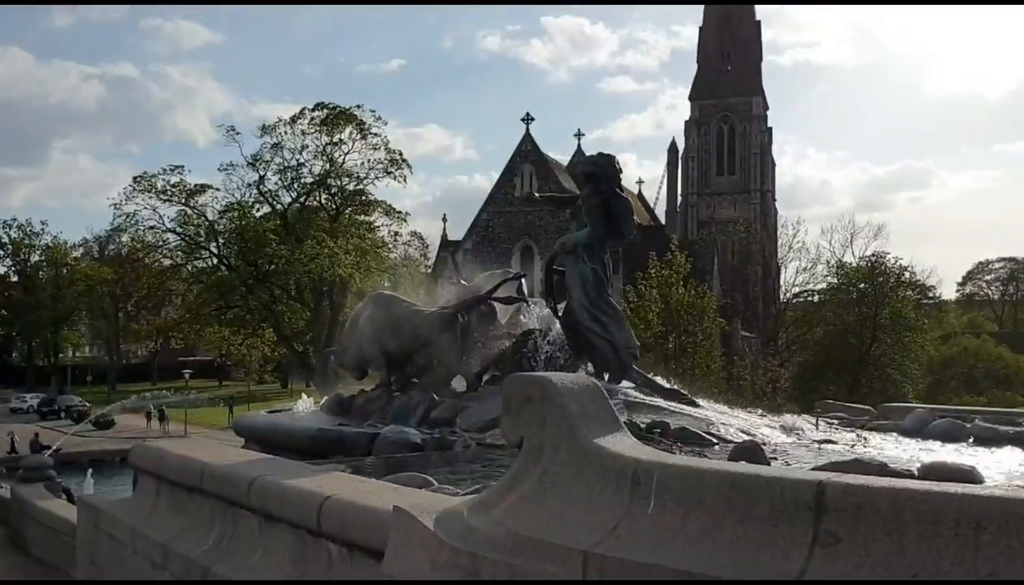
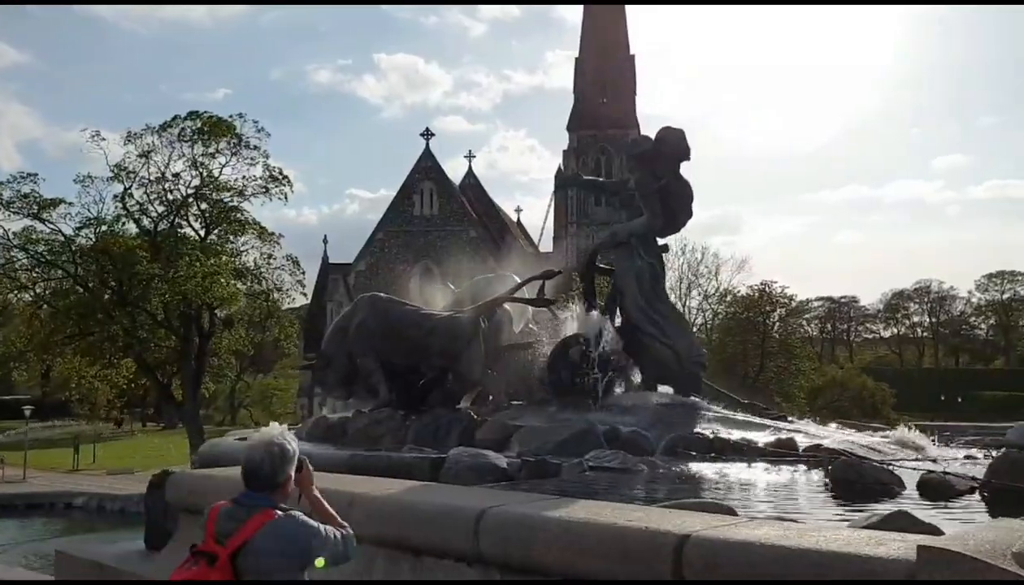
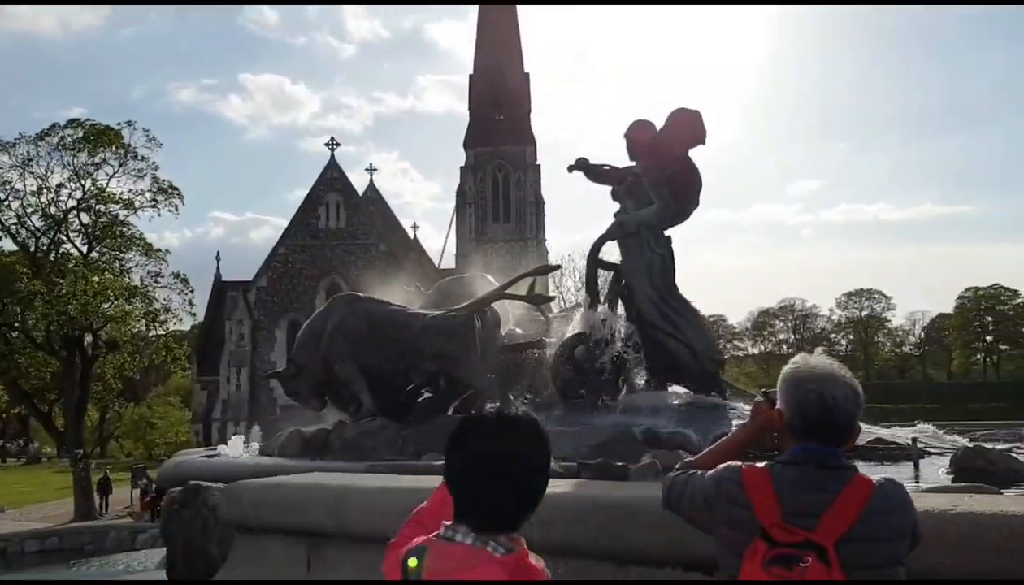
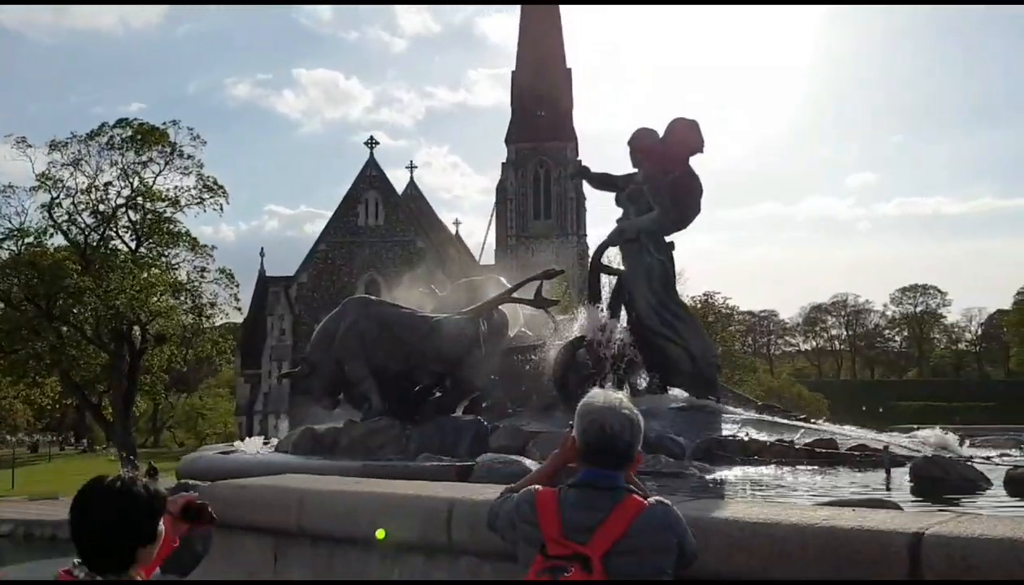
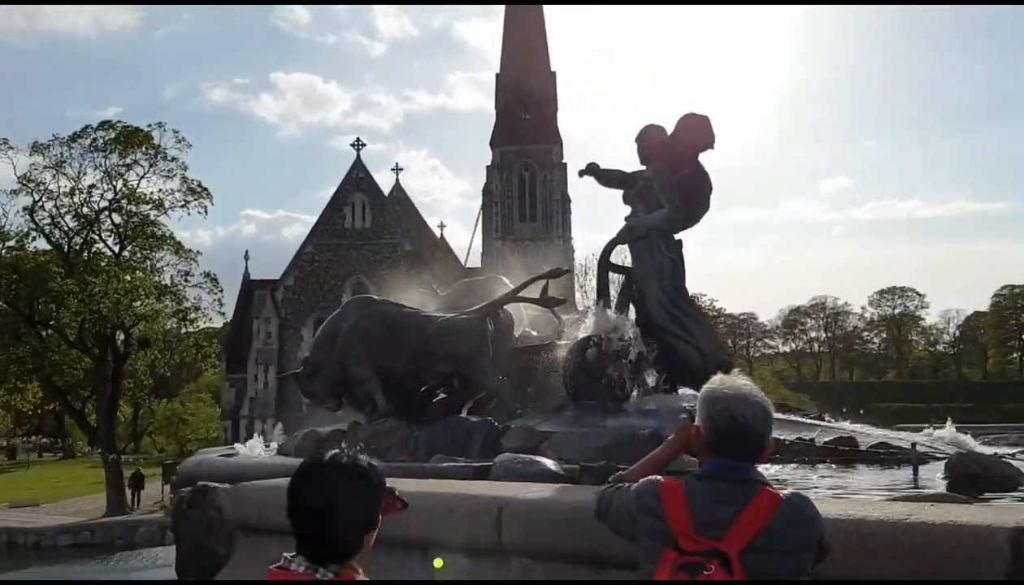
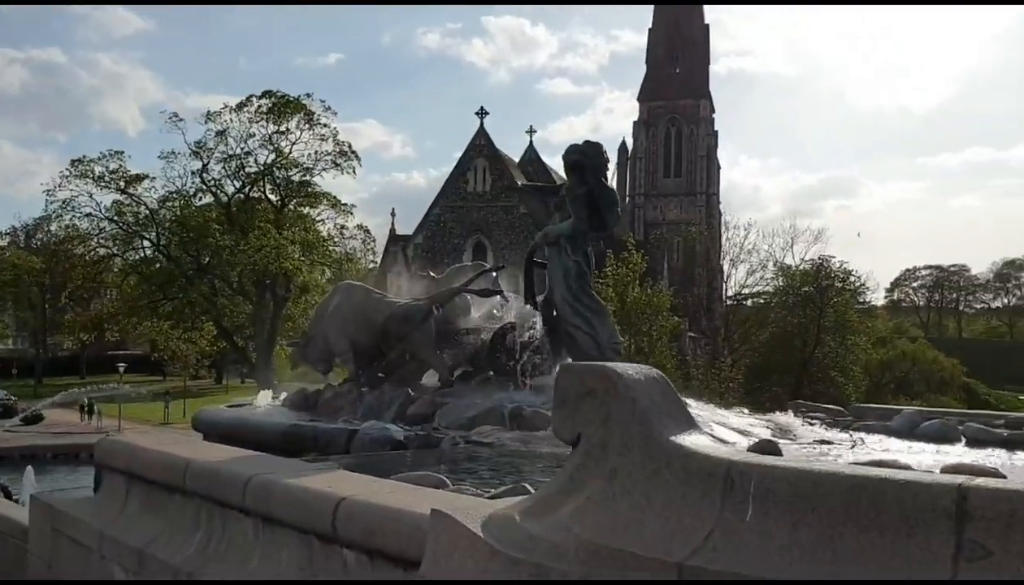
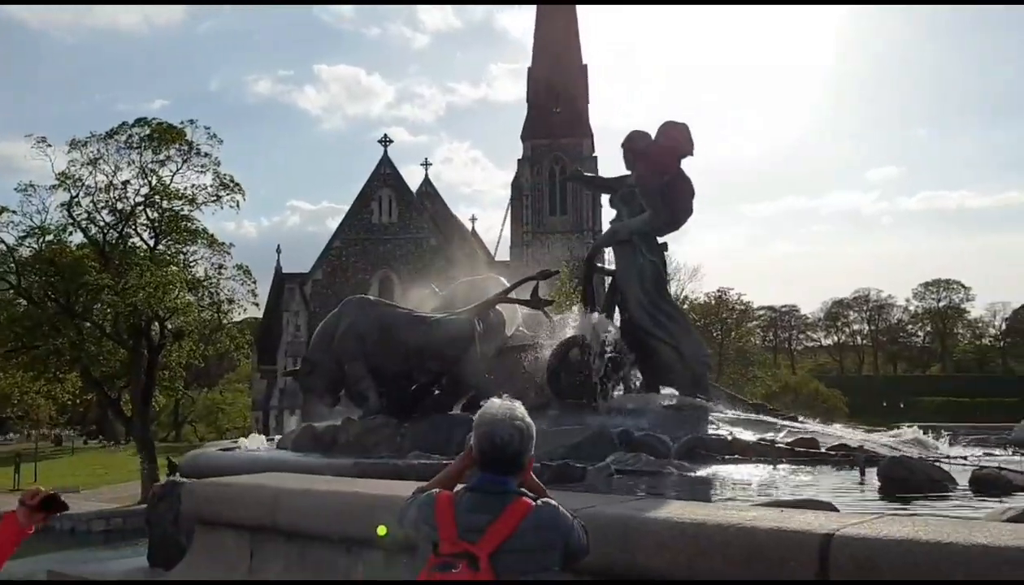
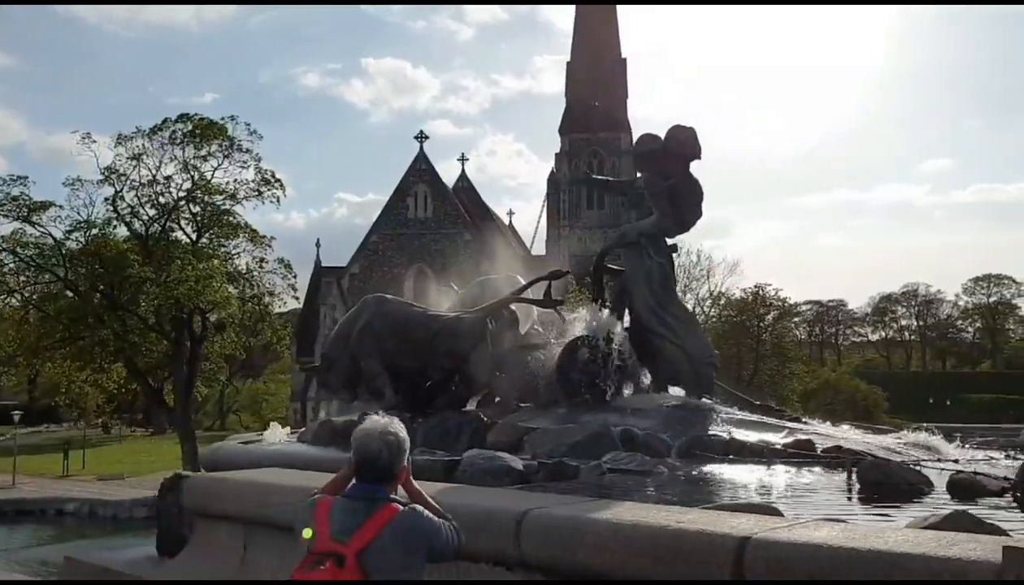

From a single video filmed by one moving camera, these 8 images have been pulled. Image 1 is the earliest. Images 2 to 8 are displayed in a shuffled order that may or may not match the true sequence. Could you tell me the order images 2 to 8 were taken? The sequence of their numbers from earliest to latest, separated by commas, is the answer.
6, 2, 8, 7, 4, 5, 3
